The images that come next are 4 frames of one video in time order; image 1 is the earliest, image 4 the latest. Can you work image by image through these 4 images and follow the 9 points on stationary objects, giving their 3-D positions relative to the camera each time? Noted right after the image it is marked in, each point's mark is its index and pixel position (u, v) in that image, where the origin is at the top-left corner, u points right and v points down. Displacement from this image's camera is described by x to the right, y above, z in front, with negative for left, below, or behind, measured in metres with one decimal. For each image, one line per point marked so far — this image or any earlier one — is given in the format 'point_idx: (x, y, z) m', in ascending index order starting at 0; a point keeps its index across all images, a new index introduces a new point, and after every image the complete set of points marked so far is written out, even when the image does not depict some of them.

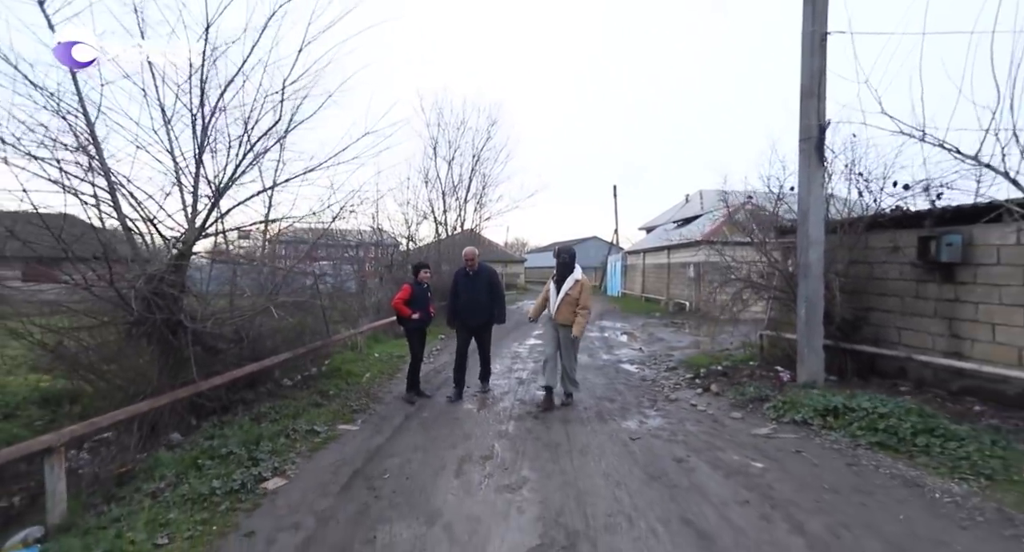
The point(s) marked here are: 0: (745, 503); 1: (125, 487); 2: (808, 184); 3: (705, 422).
0: (+1.7, -1.6, +3.1) m
1: (-3.0, -1.6, +3.3) m
2: (+3.8, +1.2, +5.4) m
3: (+2.2, -1.6, +4.8) m
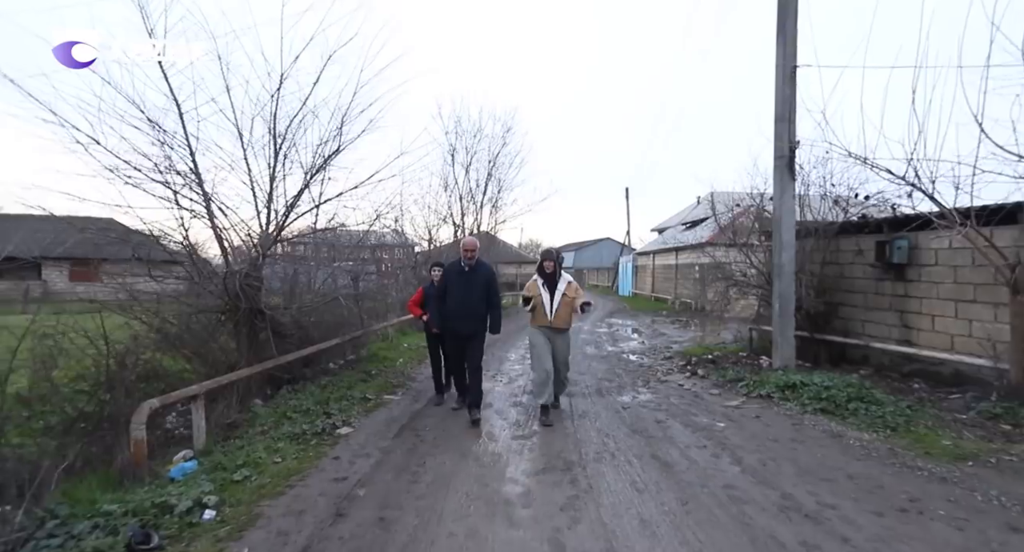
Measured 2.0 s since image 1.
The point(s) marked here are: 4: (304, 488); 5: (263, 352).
0: (+1.8, -1.6, +4.0) m
1: (-2.8, -1.6, +4.4) m
2: (+4.0, +1.2, +6.2) m
3: (+2.4, -1.6, +5.7) m
4: (-1.6, -1.6, +3.3) m
5: (-3.7, -1.1, +6.3) m
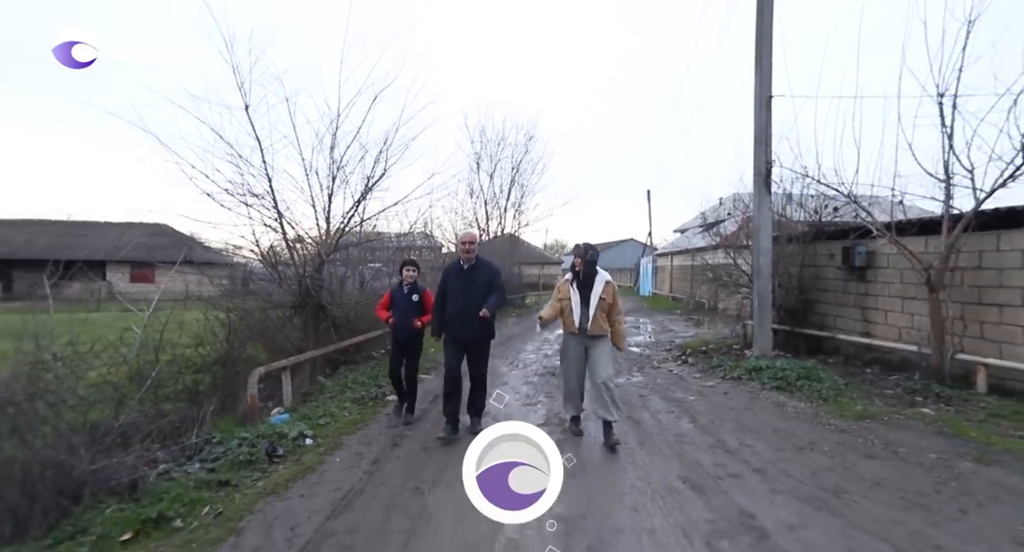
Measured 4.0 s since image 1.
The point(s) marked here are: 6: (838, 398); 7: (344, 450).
0: (+1.9, -1.6, +5.1) m
1: (-2.7, -1.6, +5.8) m
2: (+4.2, +1.2, +7.2) m
3: (+2.6, -1.6, +6.8) m
4: (-1.6, -1.7, +4.6) m
5: (-3.4, -1.1, +7.7) m
6: (+3.7, -1.4, +4.9) m
7: (-1.6, -1.6, +4.0) m
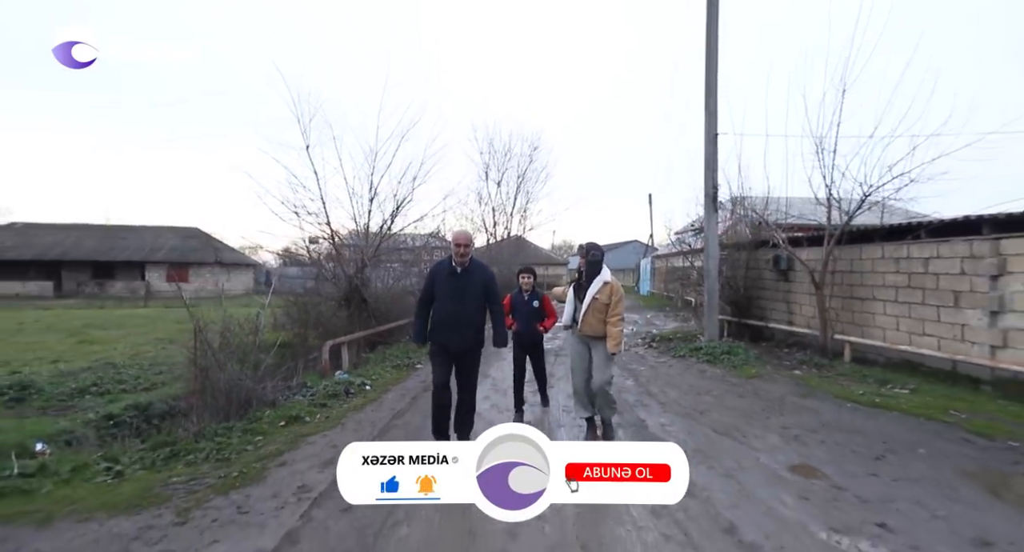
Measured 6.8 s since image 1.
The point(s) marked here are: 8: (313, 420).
0: (+1.9, -1.7, +7.0) m
1: (-2.8, -1.6, +7.8) m
2: (+4.2, +1.2, +9.0) m
3: (+2.5, -1.7, +8.6) m
4: (-1.6, -1.7, +6.6) m
5: (-3.4, -1.2, +9.7) m
6: (+3.7, -1.4, +6.7) m
7: (-1.7, -1.7, +6.0) m
8: (-2.2, -1.6, +4.7) m
